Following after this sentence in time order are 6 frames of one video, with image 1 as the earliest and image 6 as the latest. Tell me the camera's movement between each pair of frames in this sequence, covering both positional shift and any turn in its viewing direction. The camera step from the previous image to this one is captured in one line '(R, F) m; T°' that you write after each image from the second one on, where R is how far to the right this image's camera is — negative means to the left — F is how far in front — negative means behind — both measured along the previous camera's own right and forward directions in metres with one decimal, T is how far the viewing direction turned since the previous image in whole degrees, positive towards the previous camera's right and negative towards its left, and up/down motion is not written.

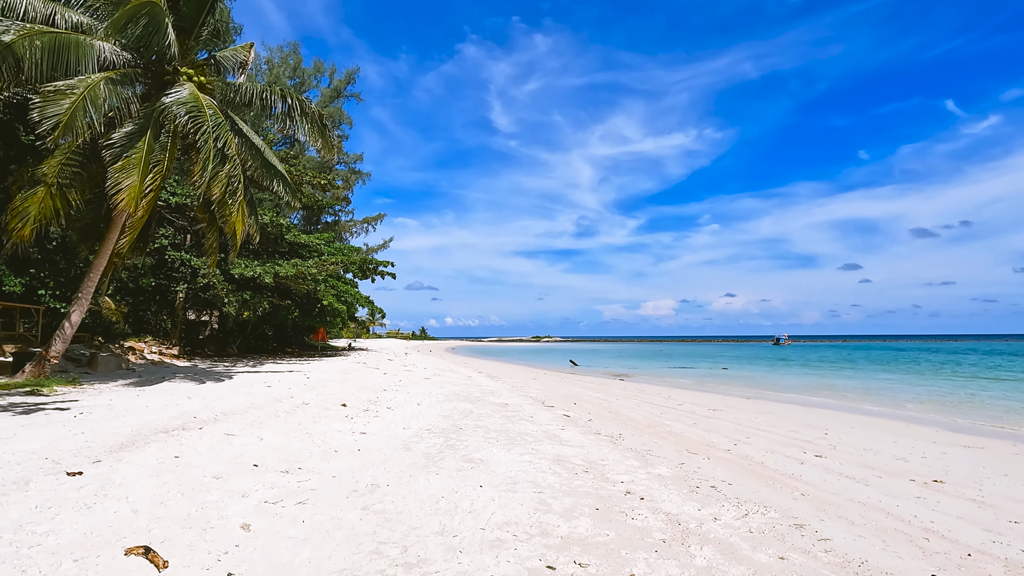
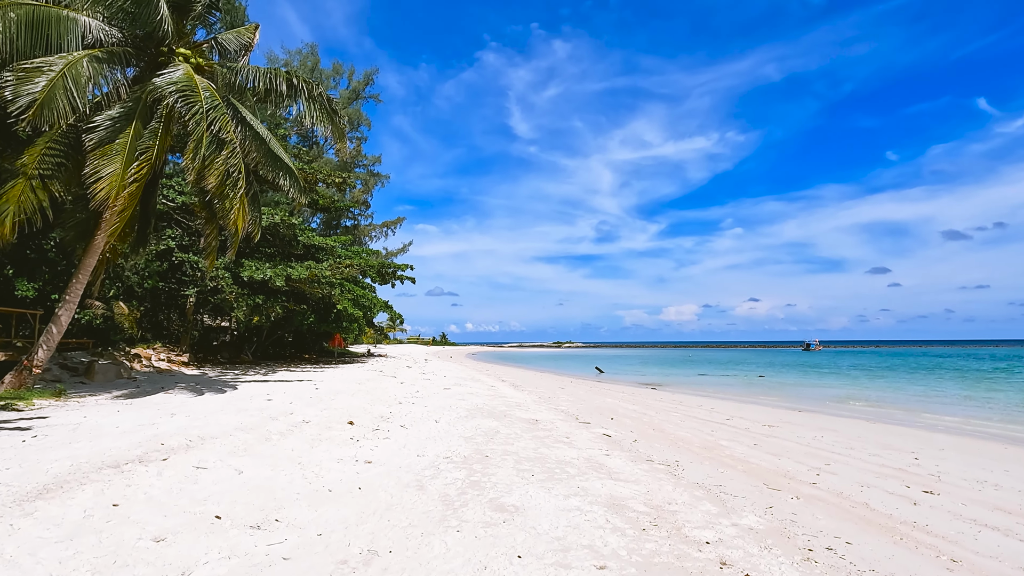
(-0.2, +1.2) m; -2°
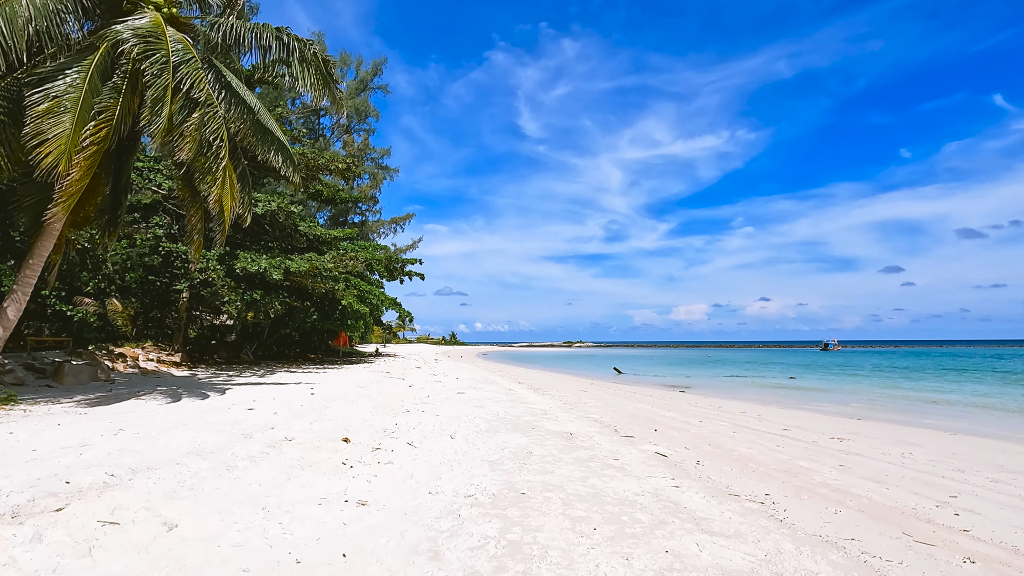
(-0.3, +1.4) m; -1°
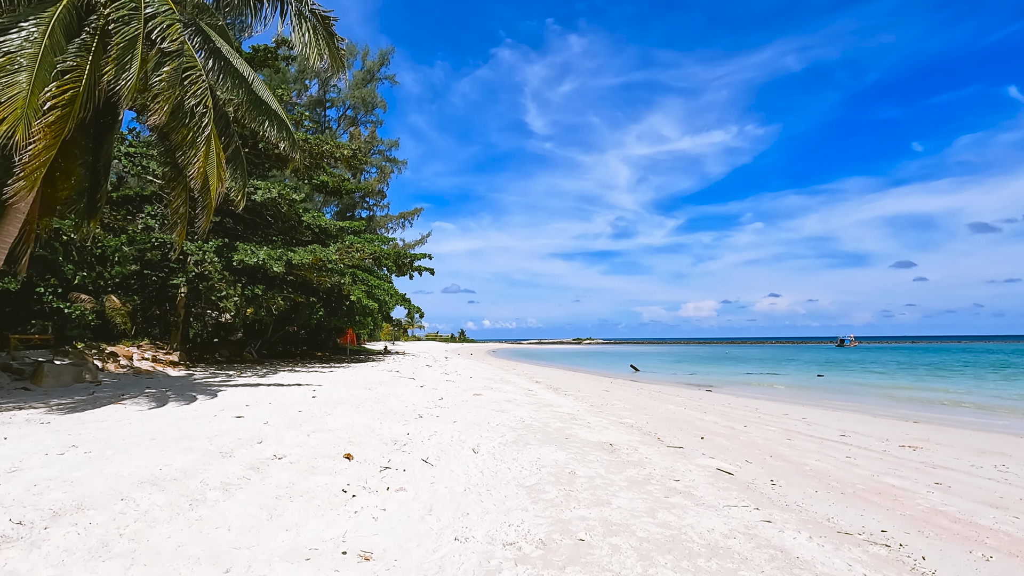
(-0.3, +1.0) m; -1°
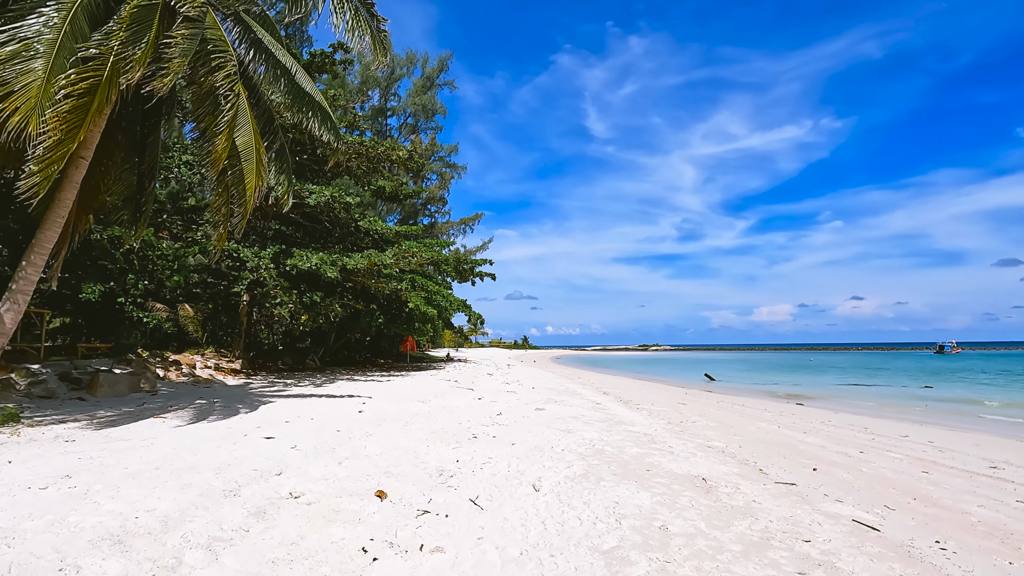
(0.0, +1.0) m; -7°
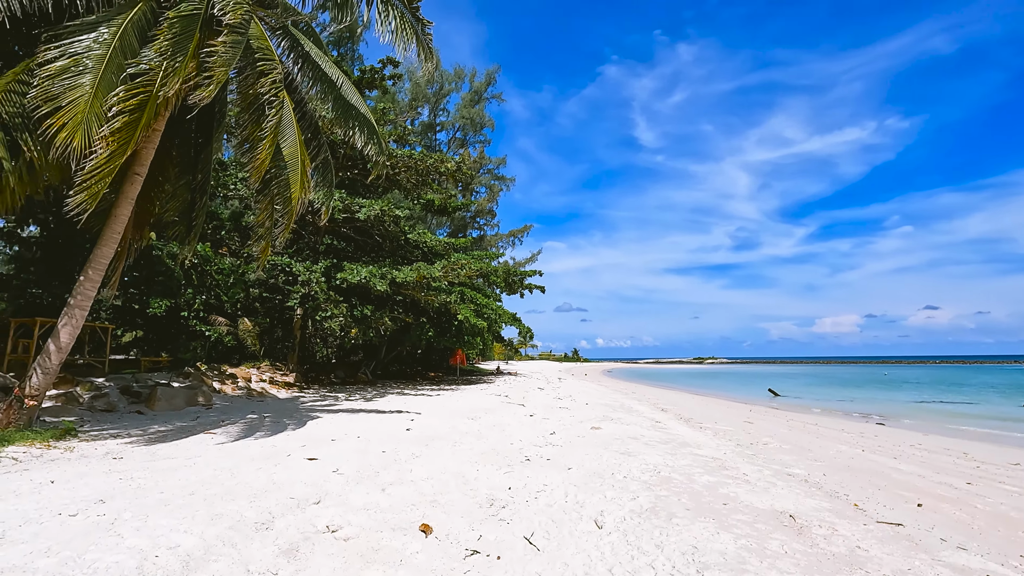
(-0.1, +0.4) m; -5°
